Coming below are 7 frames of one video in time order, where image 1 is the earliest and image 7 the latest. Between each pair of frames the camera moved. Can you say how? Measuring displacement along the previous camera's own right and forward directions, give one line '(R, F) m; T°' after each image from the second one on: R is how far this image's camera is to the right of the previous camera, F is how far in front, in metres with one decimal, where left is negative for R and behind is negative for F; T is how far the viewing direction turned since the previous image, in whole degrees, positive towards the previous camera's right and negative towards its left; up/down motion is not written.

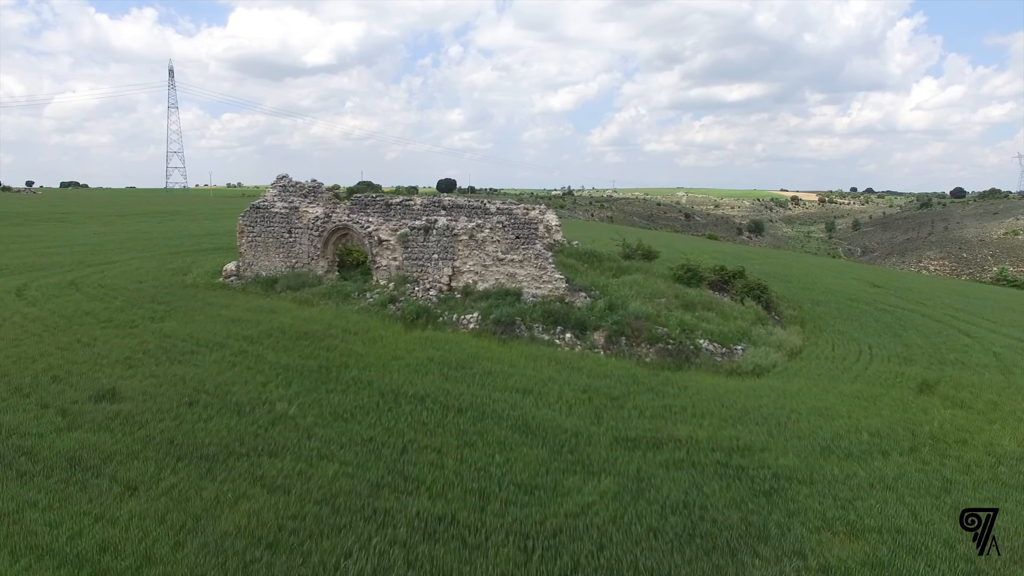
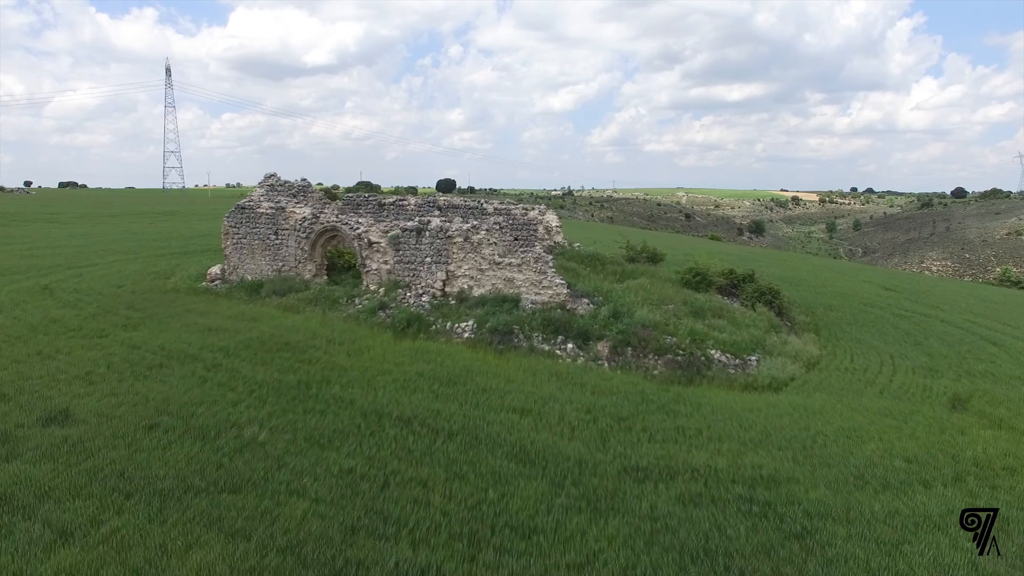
(0.0, +0.9) m; 0°
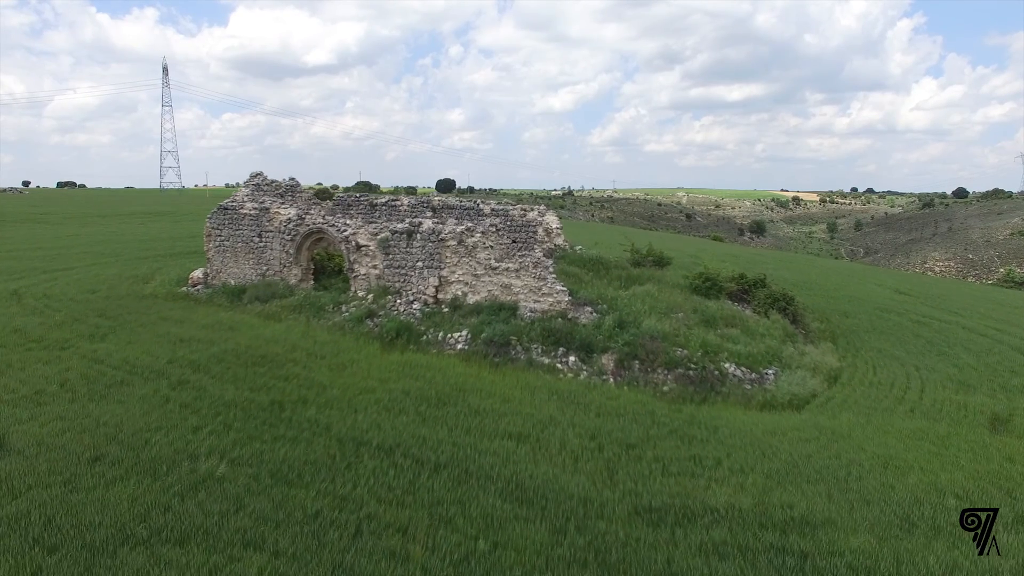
(+0.1, +1.0) m; 0°
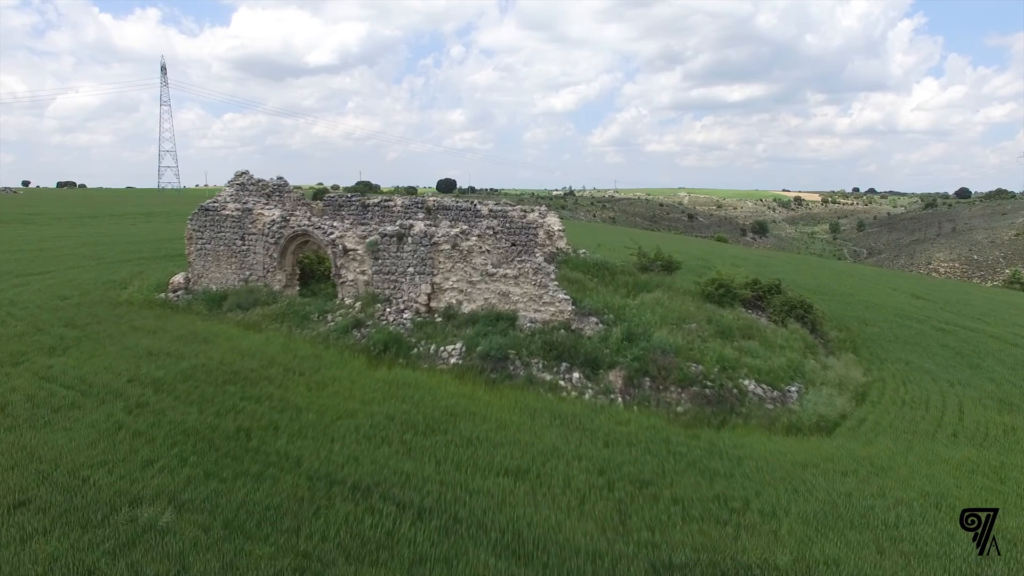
(0.0, +1.0) m; 0°
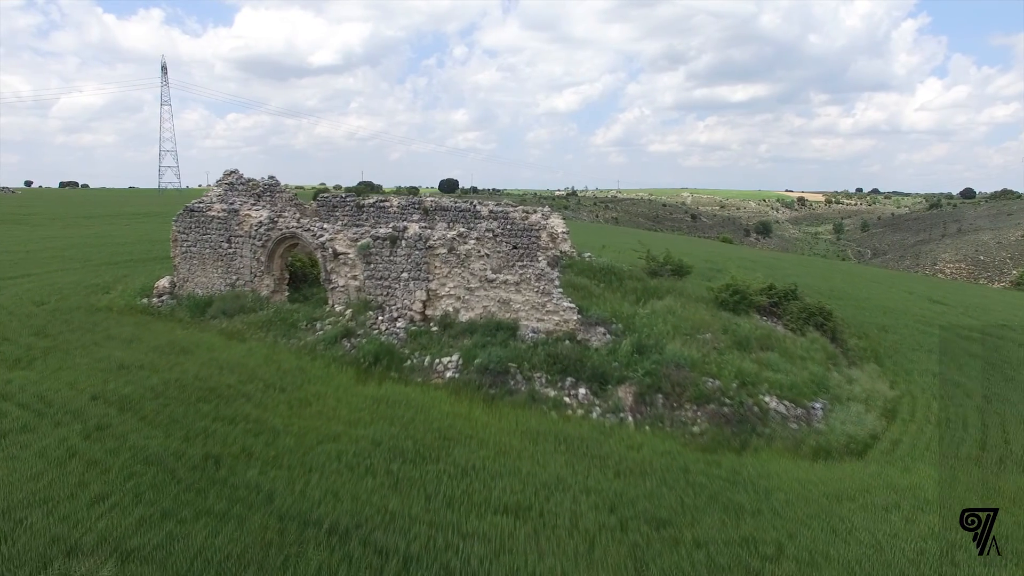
(0.0, +0.9) m; 0°
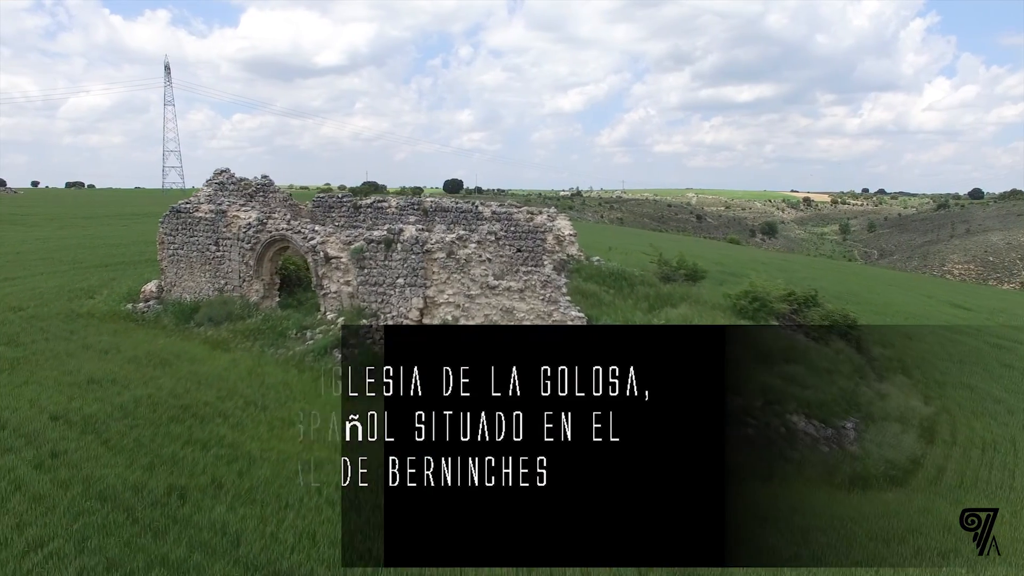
(0.0, +0.8) m; 0°
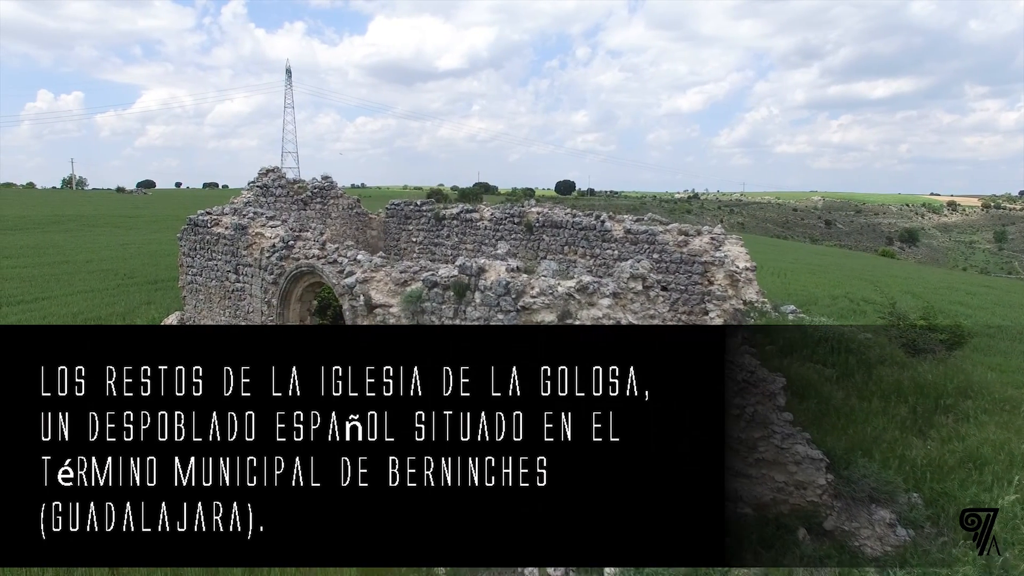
(-0.5, +4.7) m; -9°
